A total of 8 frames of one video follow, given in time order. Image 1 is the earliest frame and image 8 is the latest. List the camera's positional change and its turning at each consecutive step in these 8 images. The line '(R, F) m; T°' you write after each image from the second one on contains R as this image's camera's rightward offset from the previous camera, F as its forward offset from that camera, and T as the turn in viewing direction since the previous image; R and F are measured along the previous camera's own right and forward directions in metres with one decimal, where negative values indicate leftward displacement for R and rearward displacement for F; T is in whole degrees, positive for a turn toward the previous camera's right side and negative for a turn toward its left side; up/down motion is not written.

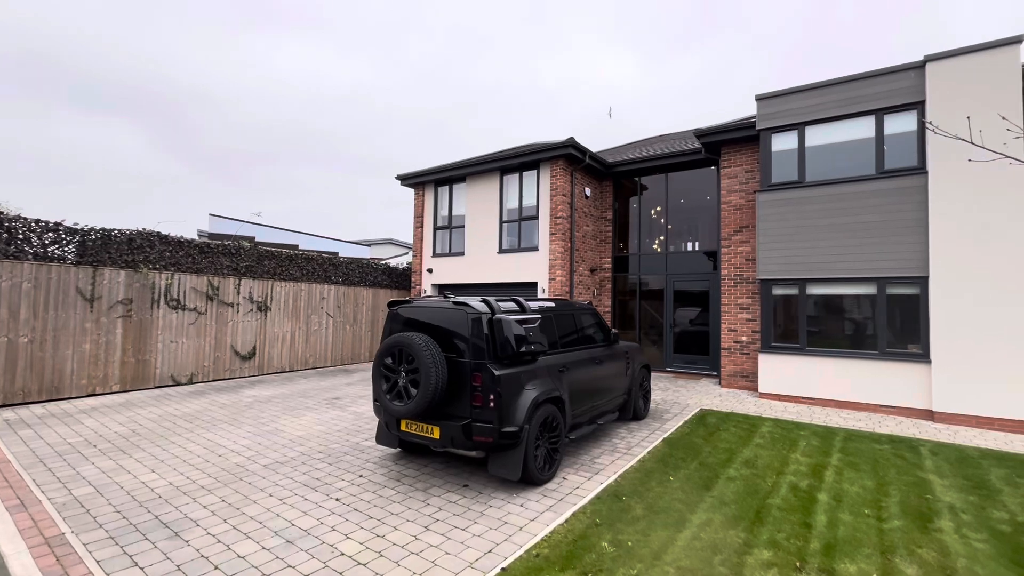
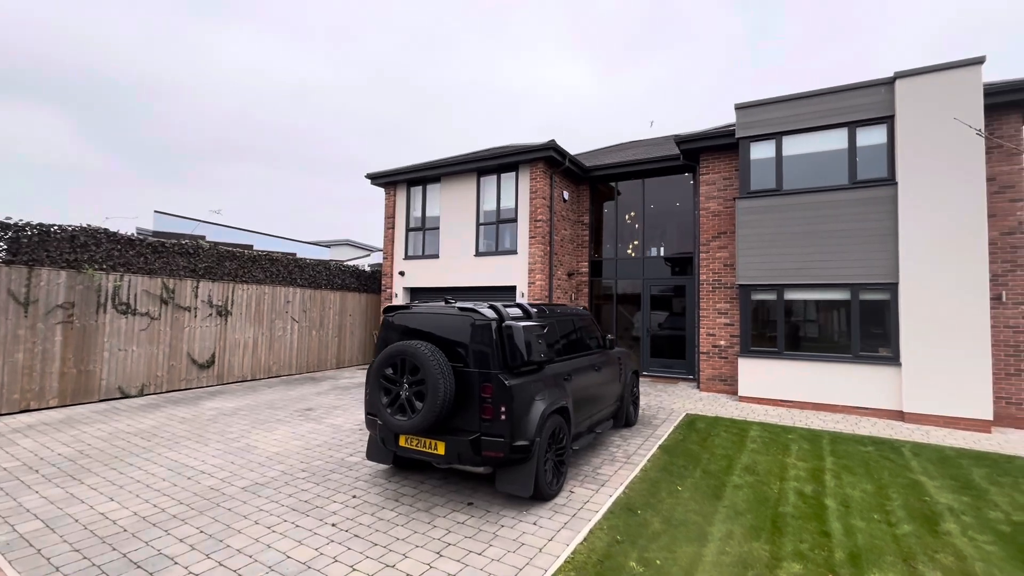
(-0.4, +0.2) m; +5°
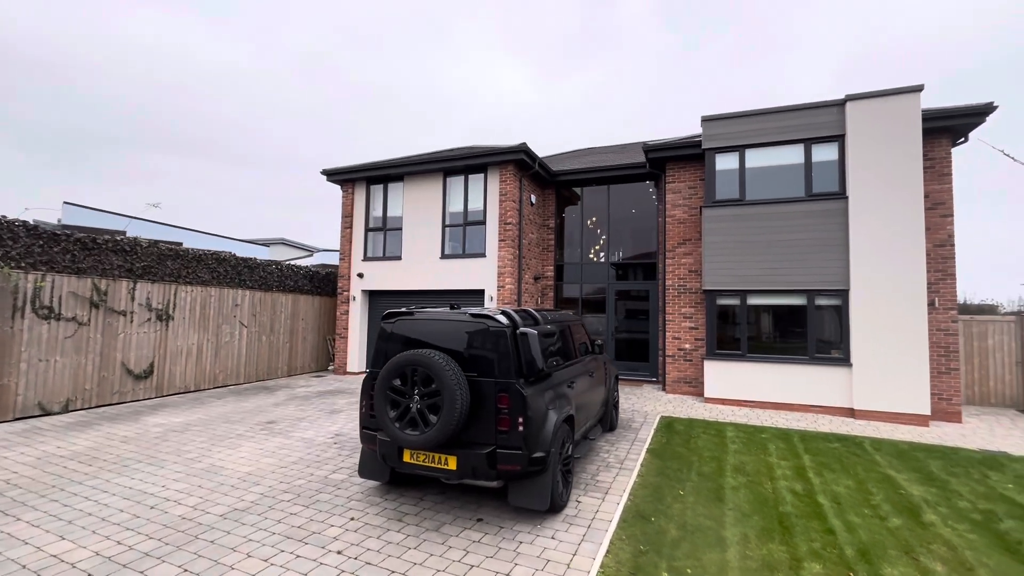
(-0.6, +0.2) m; +7°
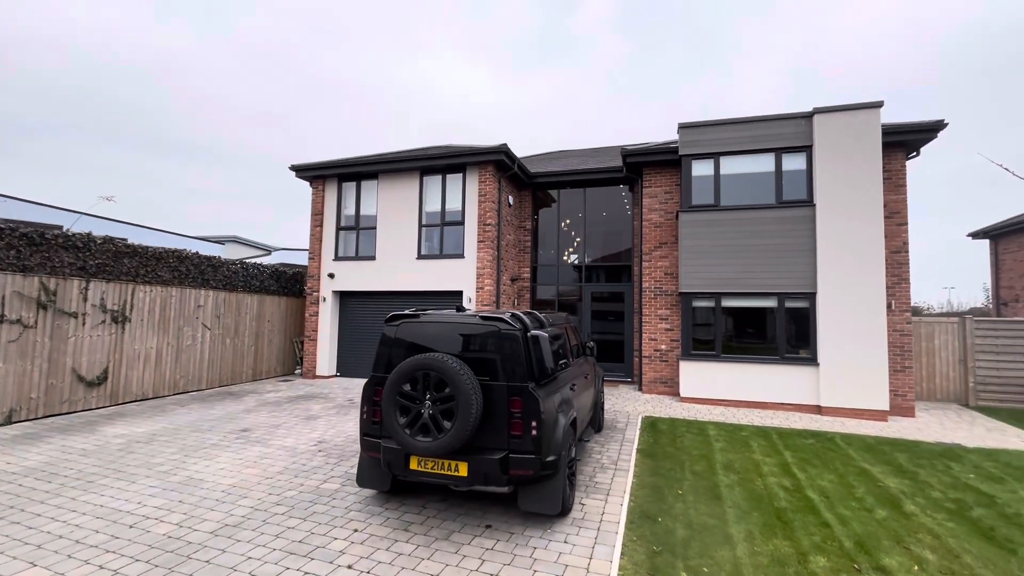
(-0.4, +0.1) m; +5°
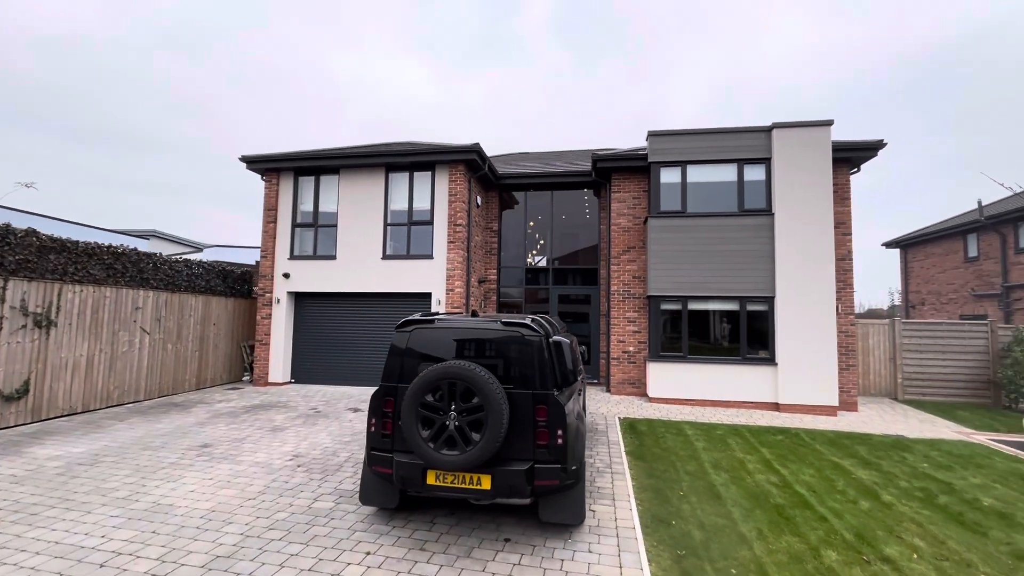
(-0.6, +0.2) m; +7°
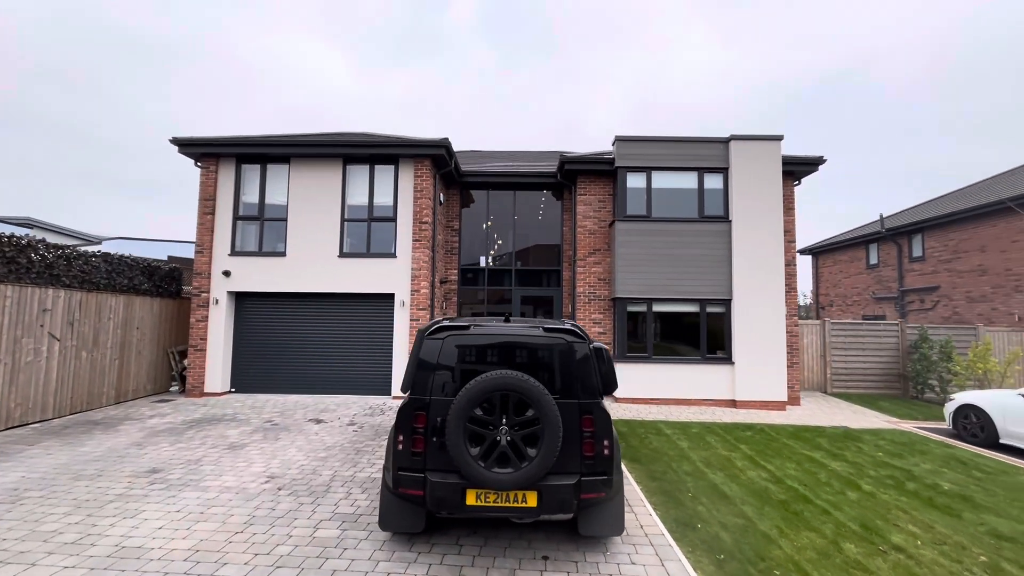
(-0.8, +0.3) m; +9°
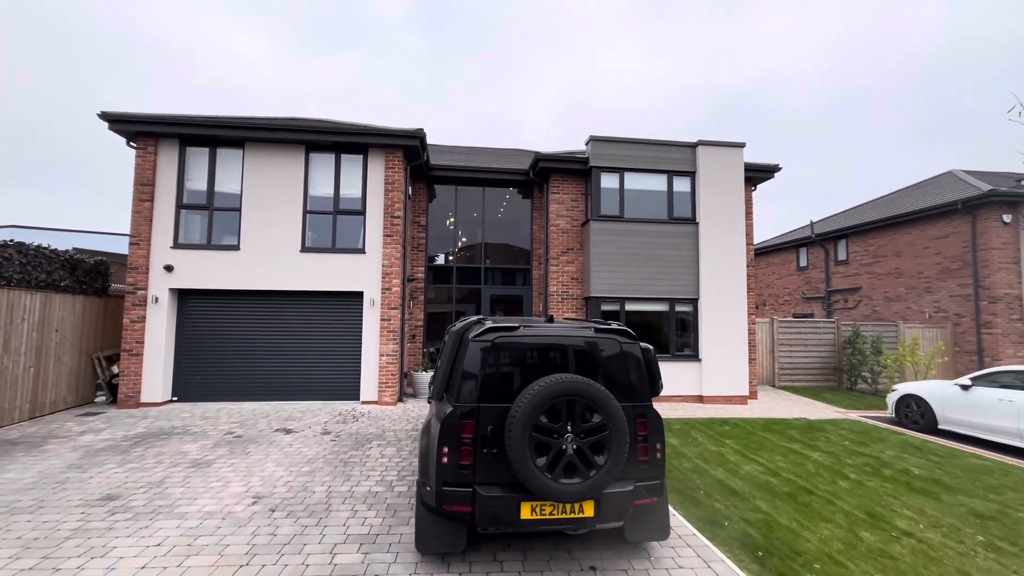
(-0.8, +0.3) m; +8°
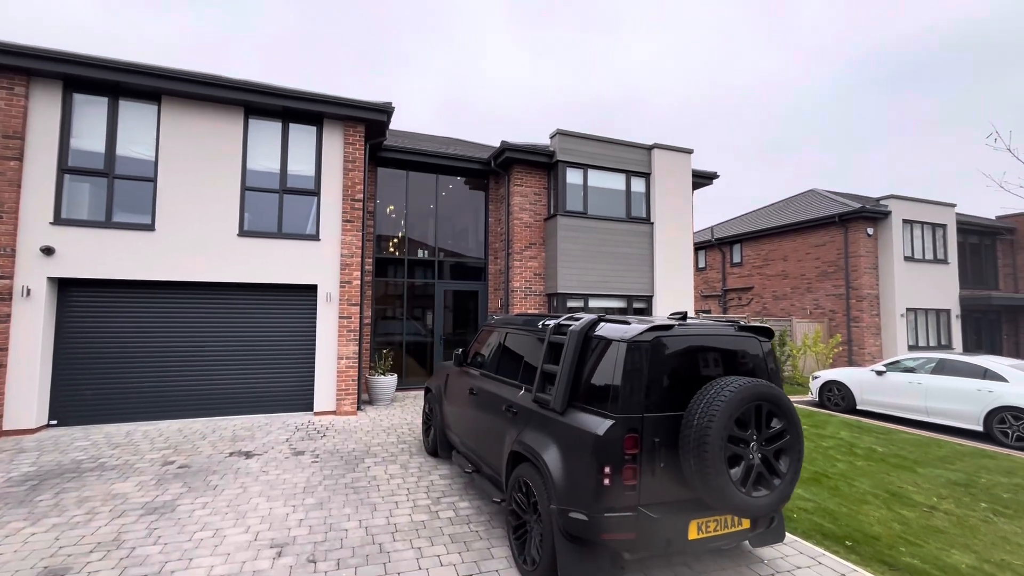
(-1.5, +0.6) m; +14°
